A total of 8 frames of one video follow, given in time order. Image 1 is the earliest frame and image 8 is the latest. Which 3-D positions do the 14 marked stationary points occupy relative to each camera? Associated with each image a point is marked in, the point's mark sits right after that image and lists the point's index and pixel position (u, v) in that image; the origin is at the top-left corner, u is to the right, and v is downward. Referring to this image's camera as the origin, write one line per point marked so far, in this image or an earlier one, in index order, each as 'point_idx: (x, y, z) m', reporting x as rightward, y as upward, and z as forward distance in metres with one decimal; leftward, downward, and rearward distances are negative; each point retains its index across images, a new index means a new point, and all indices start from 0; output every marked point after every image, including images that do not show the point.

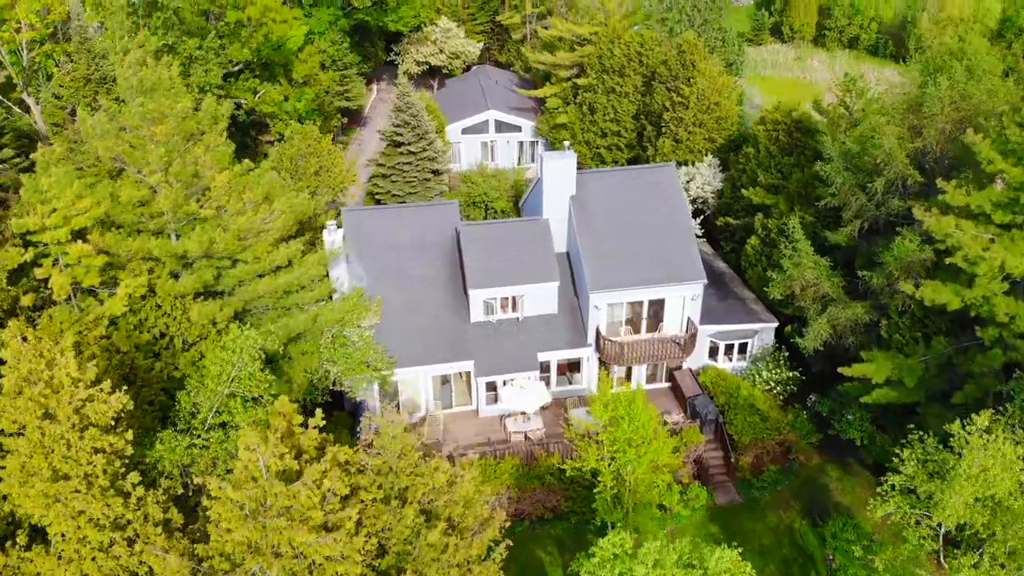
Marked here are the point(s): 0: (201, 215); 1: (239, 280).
0: (-6.7, +1.6, +18.0) m
1: (-6.1, +0.2, +18.6) m
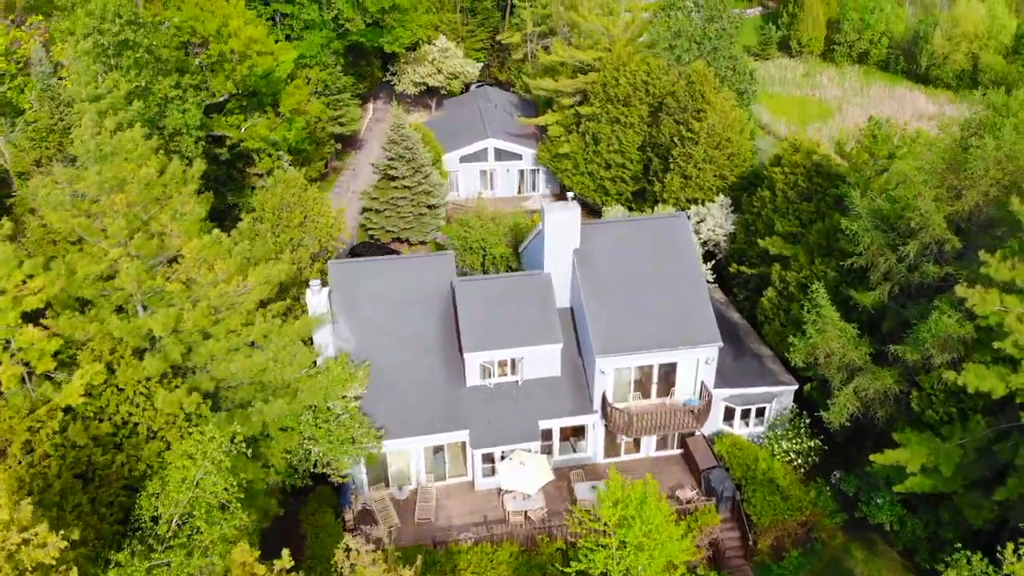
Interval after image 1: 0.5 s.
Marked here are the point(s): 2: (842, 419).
0: (-6.7, 0.0, +16.4) m
1: (-6.1, -1.4, +16.9) m
2: (+7.6, -3.0, +19.4) m
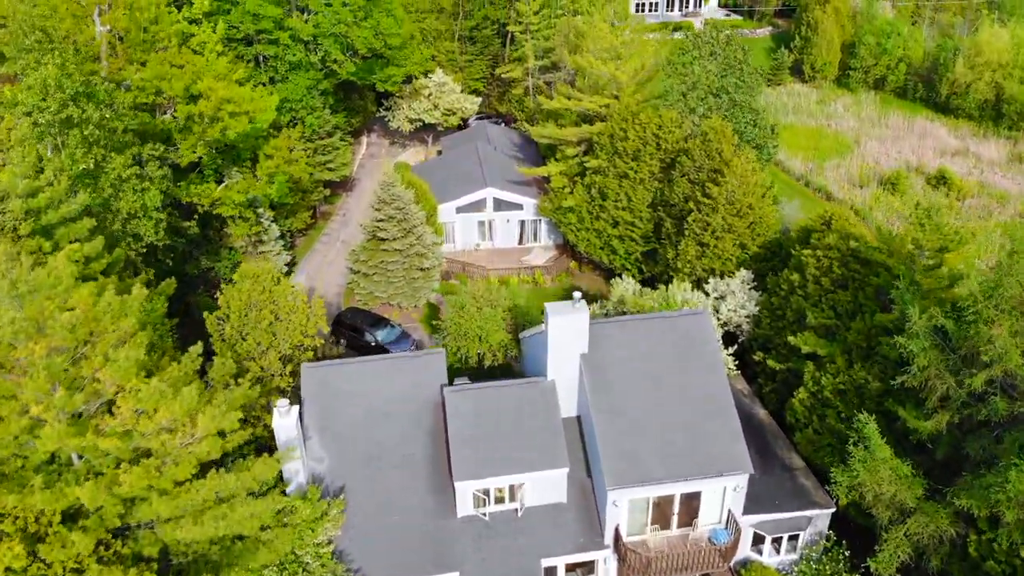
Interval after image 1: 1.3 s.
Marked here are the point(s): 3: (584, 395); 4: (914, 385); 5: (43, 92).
0: (-6.7, -2.6, +13.7) m
1: (-6.1, -3.9, +14.3) m
2: (+7.6, -5.6, +16.8) m
3: (+1.6, -2.5, +19.4) m
4: (+8.4, -2.0, +17.6) m
5: (-10.6, +4.5, +19.1) m
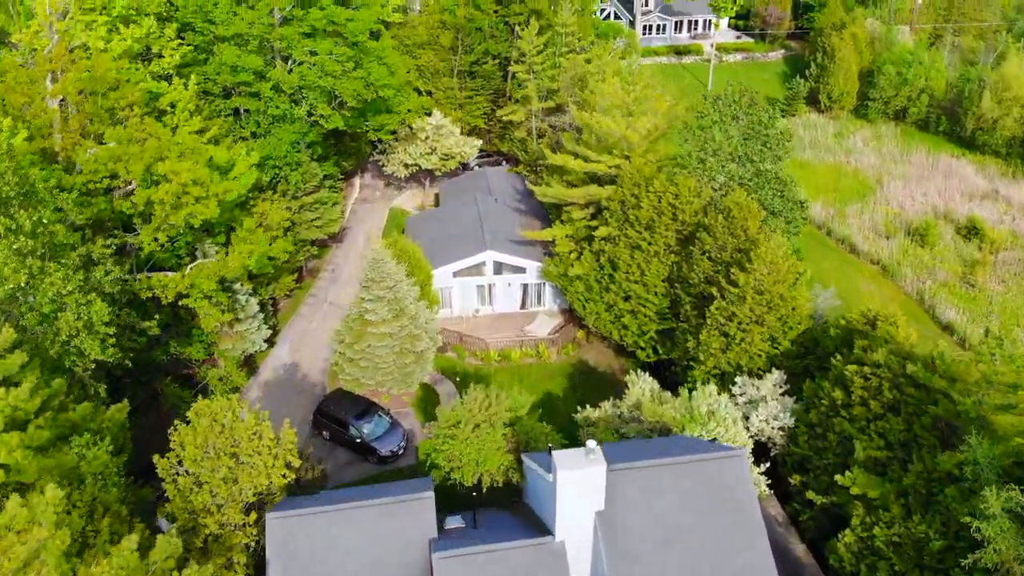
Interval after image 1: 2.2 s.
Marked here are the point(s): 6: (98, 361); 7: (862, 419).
0: (-6.7, -5.4, +10.9) m
1: (-6.1, -6.7, +11.5) m
2: (+7.6, -8.4, +14.0) m
3: (+1.7, -5.3, +16.6) m
4: (+8.5, -4.9, +14.8) m
5: (-10.6, +1.7, +16.2) m
6: (-9.3, -1.6, +18.8) m
7: (+8.1, -3.0, +19.5) m
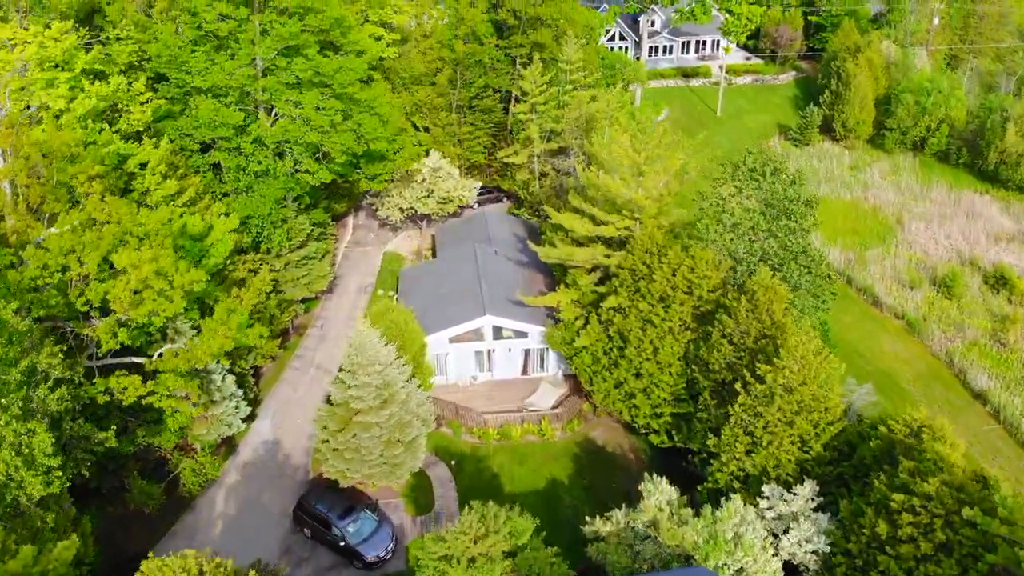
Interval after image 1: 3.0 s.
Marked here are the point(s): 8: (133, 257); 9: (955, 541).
0: (-6.7, -7.8, +8.6) m
1: (-6.1, -9.2, +9.2) m
2: (+7.6, -10.9, +11.7) m
3: (+1.7, -7.8, +14.2) m
4: (+8.5, -7.4, +12.5) m
5: (-10.5, -0.8, +13.9) m
6: (-9.3, -4.1, +16.5) m
7: (+8.1, -5.5, +17.1) m
8: (-8.9, +0.7, +19.8) m
9: (+8.7, -5.0, +16.4) m
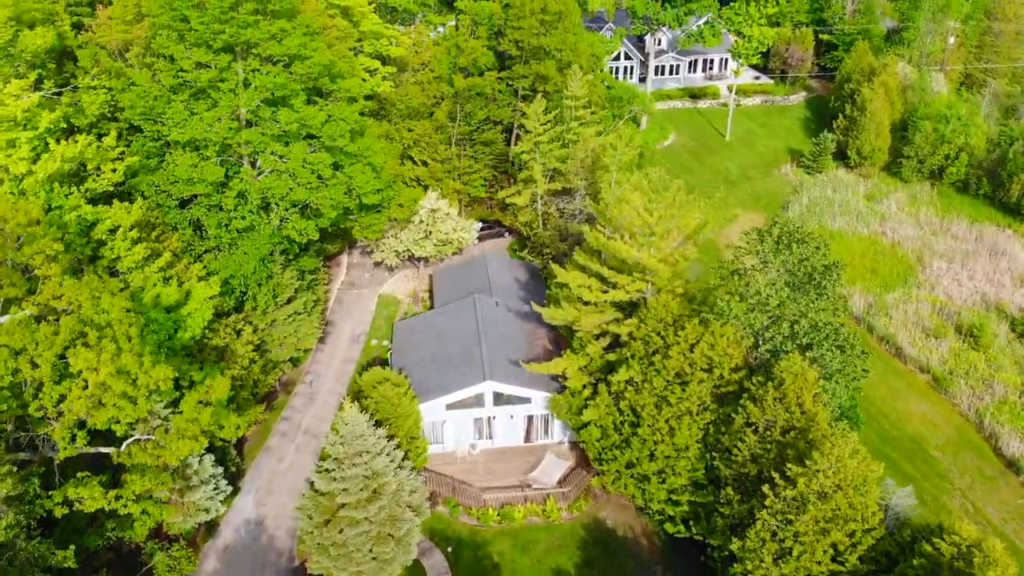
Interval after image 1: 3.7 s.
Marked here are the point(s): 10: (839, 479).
0: (-6.6, -10.0, +6.5) m
1: (-6.0, -11.4, +7.1) m
2: (+7.7, -13.2, +9.6) m
3: (+1.8, -10.0, +12.2) m
4: (+8.6, -9.6, +10.4) m
5: (-10.5, -2.9, +11.8) m
6: (-9.2, -6.2, +14.4) m
7: (+8.2, -7.7, +15.1) m
8: (-8.8, -1.5, +17.7) m
9: (+8.8, -7.2, +14.3) m
10: (+7.4, -4.4, +19.1) m
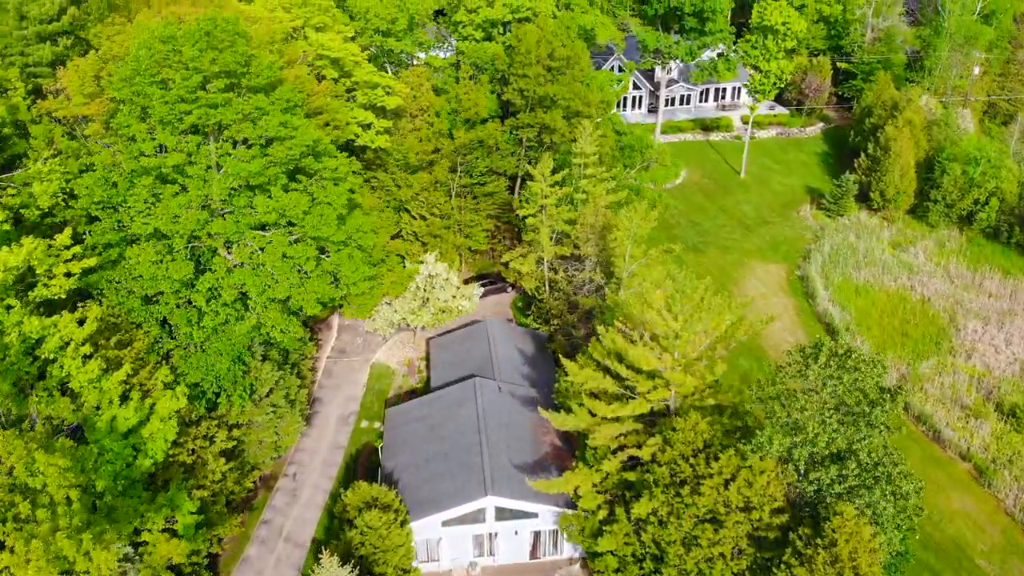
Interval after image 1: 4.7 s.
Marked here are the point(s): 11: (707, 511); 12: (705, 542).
0: (-6.5, -13.1, +3.6) m
1: (-5.9, -14.5, +4.2) m
2: (+7.8, -16.3, +6.7) m
3: (+1.9, -13.1, +9.3) m
4: (+8.7, -12.7, +7.5) m
5: (-10.3, -6.0, +8.9) m
6: (-9.0, -9.3, +11.5) m
7: (+8.3, -10.8, +12.2) m
8: (-8.7, -4.5, +14.8) m
9: (+8.9, -10.4, +11.5) m
10: (+7.6, -7.5, +16.2) m
11: (+4.7, -5.4, +20.5) m
12: (+4.6, -6.3, +20.4) m
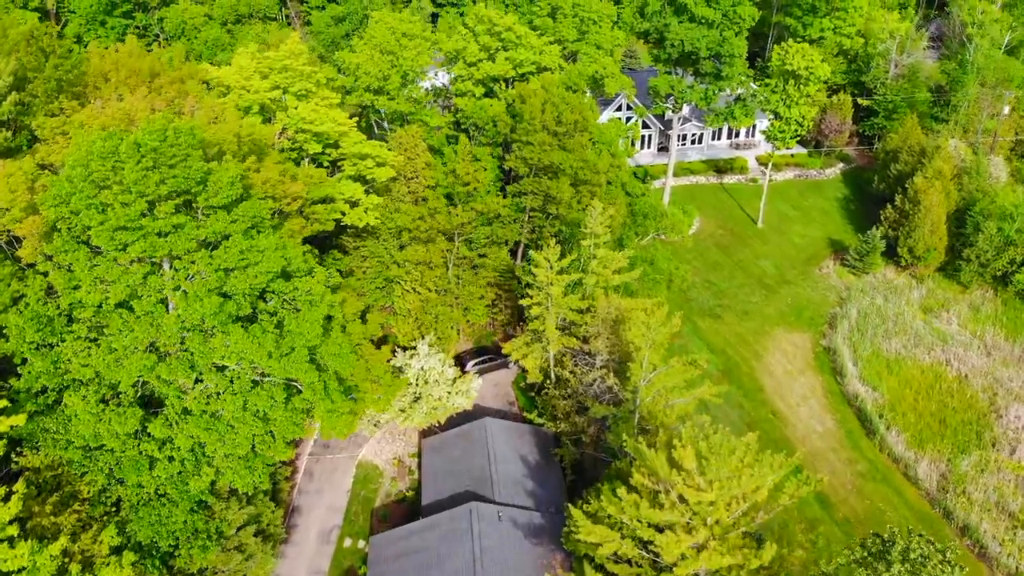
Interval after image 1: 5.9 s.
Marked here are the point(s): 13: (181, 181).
0: (-6.5, -16.8, +0.4) m
1: (-5.9, -18.2, +1.0) m
2: (+7.8, -20.0, +3.5) m
3: (+1.9, -16.7, +6.1) m
4: (+8.7, -16.5, +4.3) m
5: (-10.2, -9.6, +5.6) m
6: (-9.0, -12.9, +8.3) m
7: (+8.3, -14.5, +8.9) m
8: (-8.6, -8.1, +11.5) m
9: (+9.0, -14.0, +8.2) m
10: (+7.6, -11.1, +12.9) m
11: (+4.7, -9.1, +17.2) m
12: (+4.7, -9.9, +17.2) m
13: (-7.5, +2.4, +19.1) m
